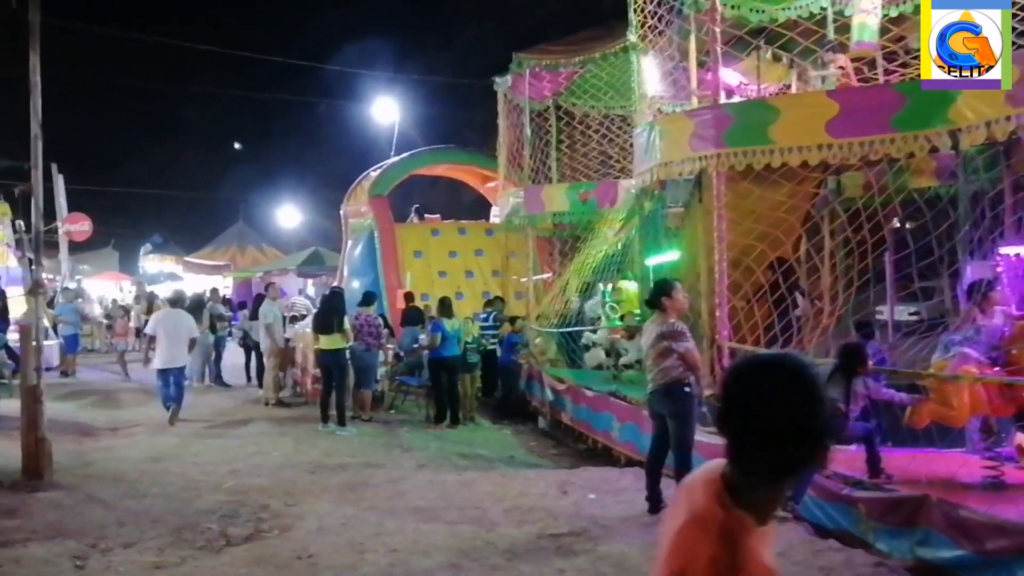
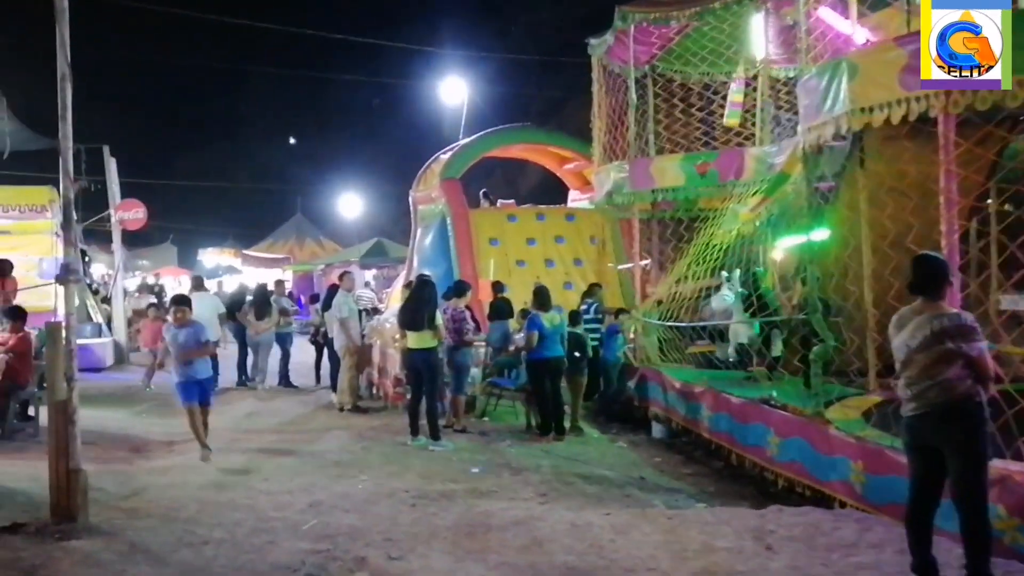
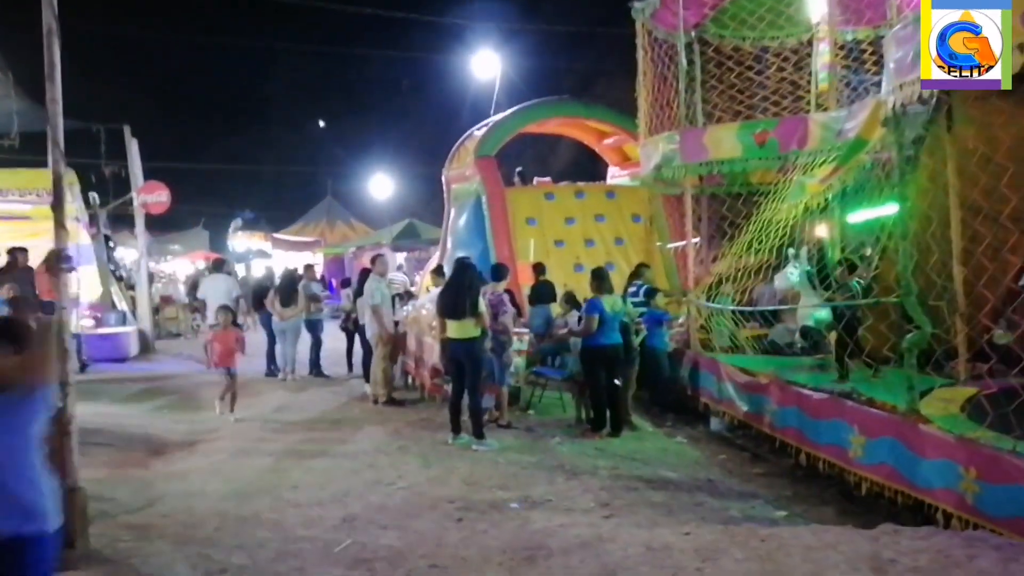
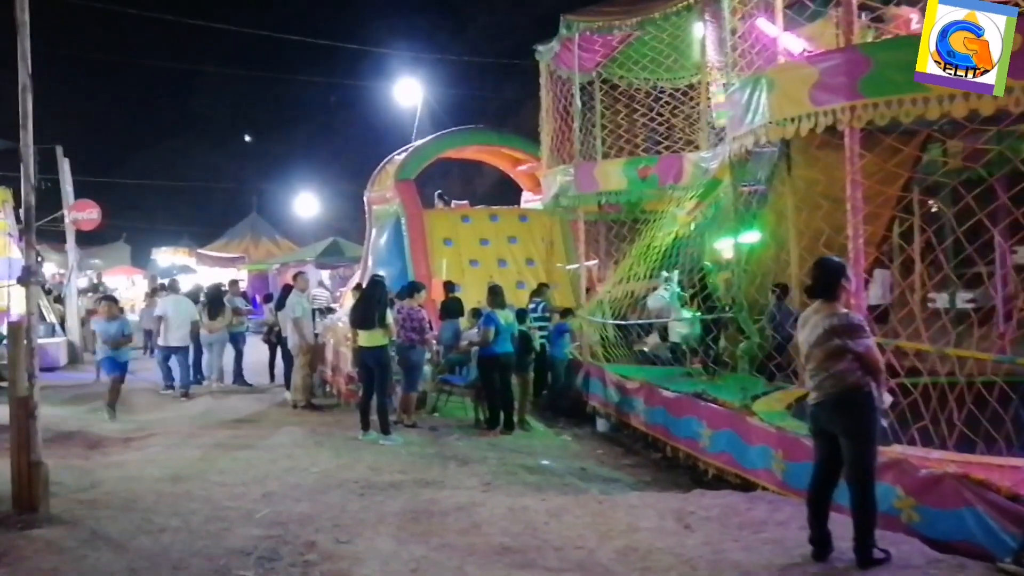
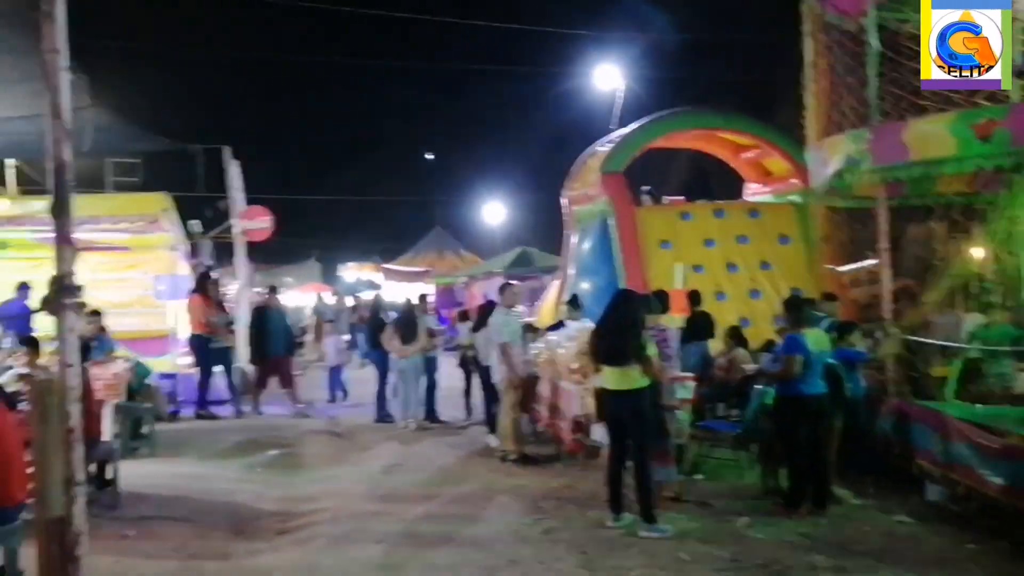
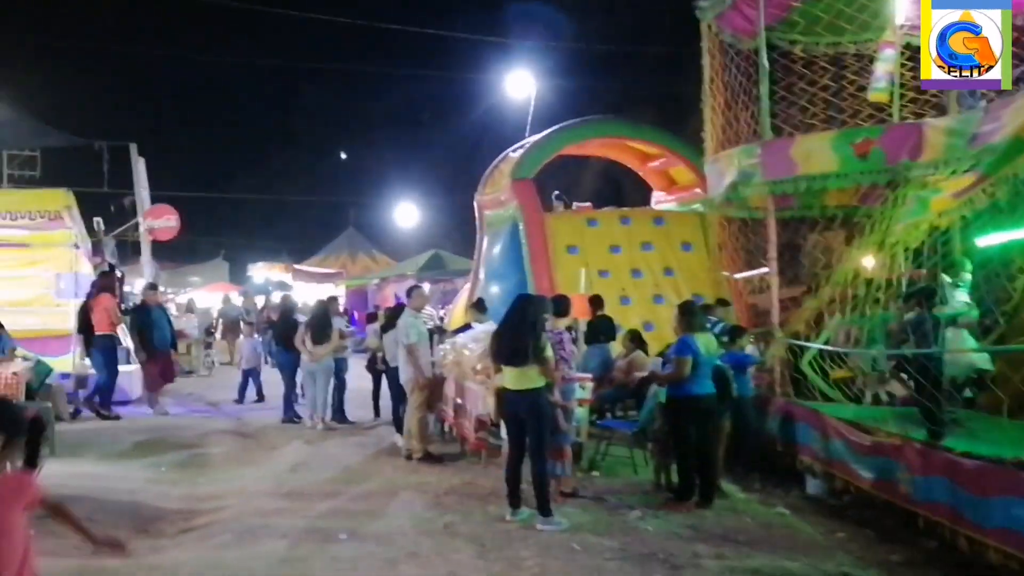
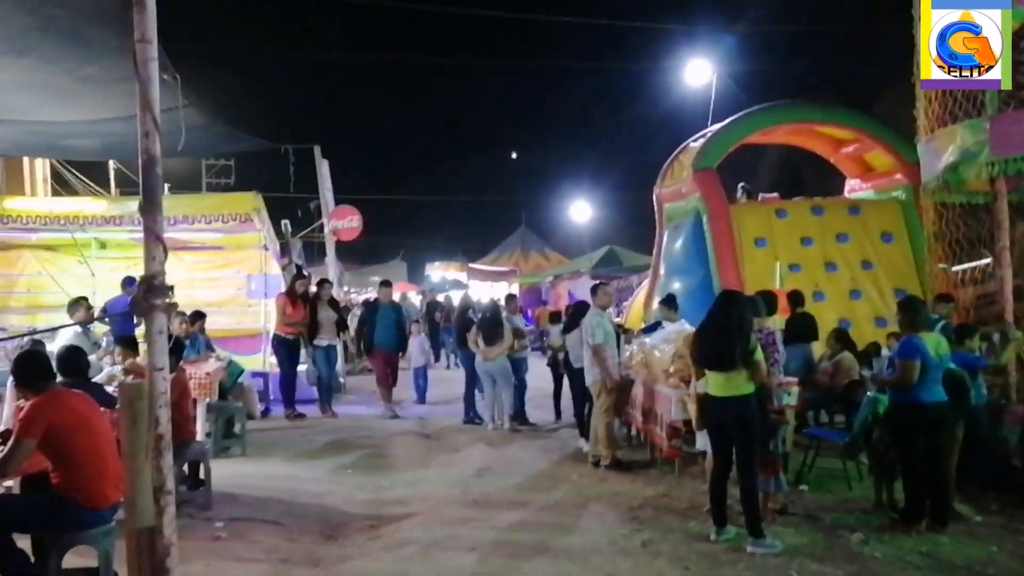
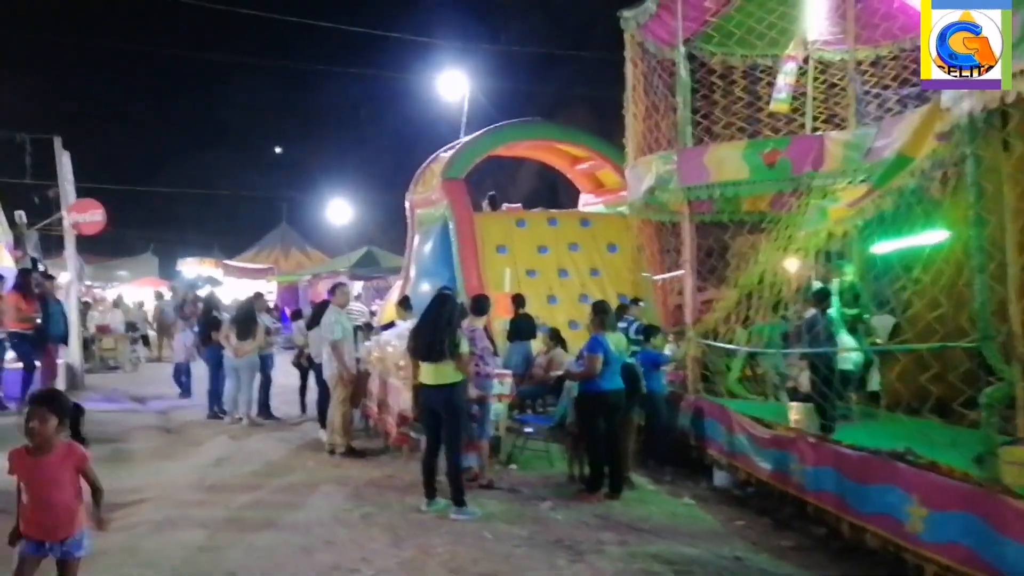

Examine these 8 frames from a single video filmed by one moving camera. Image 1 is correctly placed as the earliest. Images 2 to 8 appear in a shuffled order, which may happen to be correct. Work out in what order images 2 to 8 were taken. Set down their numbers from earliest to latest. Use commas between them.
4, 2, 3, 8, 6, 5, 7
